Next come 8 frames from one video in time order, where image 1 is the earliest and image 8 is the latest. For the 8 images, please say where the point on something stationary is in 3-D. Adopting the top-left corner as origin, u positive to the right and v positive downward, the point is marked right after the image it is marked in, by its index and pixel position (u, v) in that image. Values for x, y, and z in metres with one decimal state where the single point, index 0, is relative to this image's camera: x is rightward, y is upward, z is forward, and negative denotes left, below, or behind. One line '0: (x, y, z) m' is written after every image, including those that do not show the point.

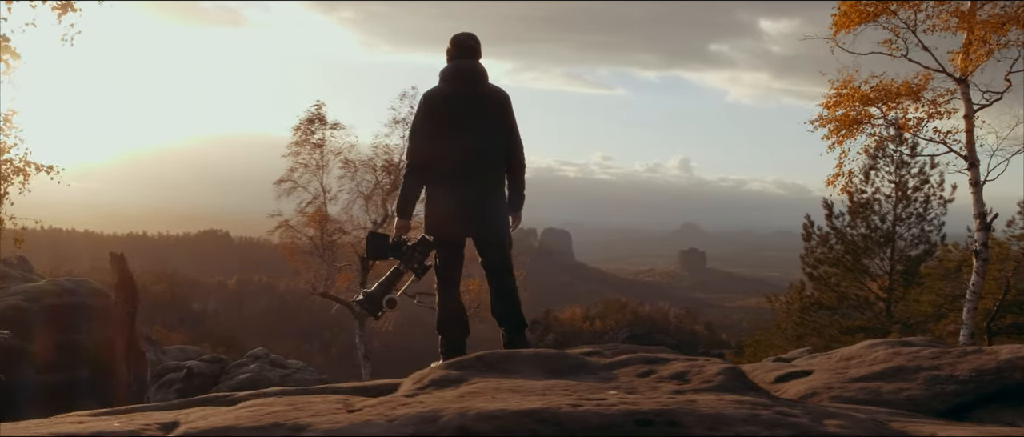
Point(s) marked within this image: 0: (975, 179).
0: (+8.5, +0.8, +13.4) m
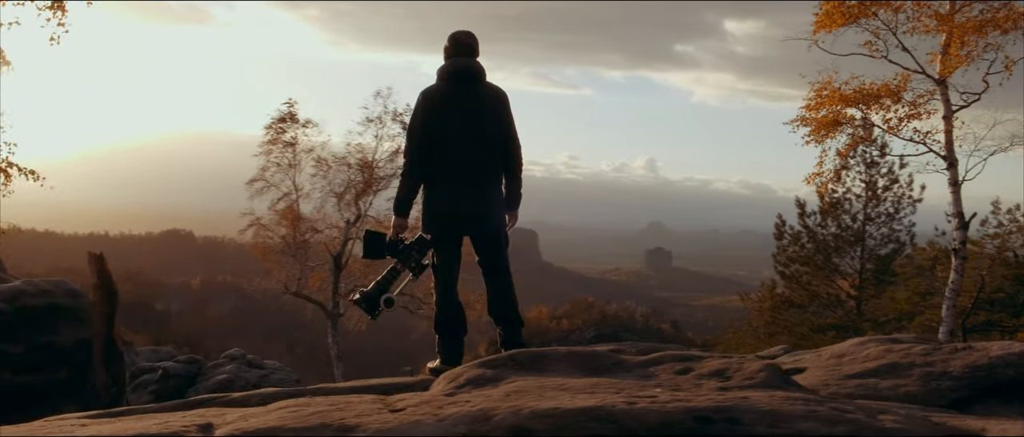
0: (+8.2, +0.8, +13.6) m
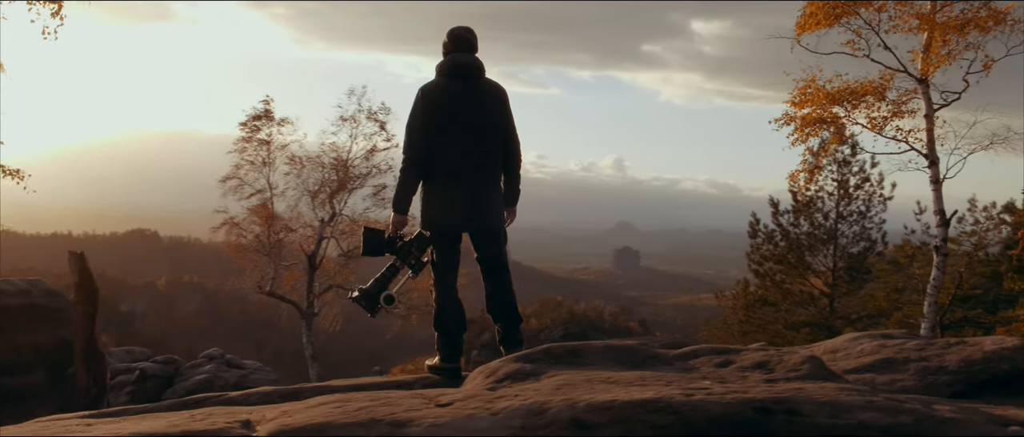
0: (+8.0, +0.8, +13.8) m
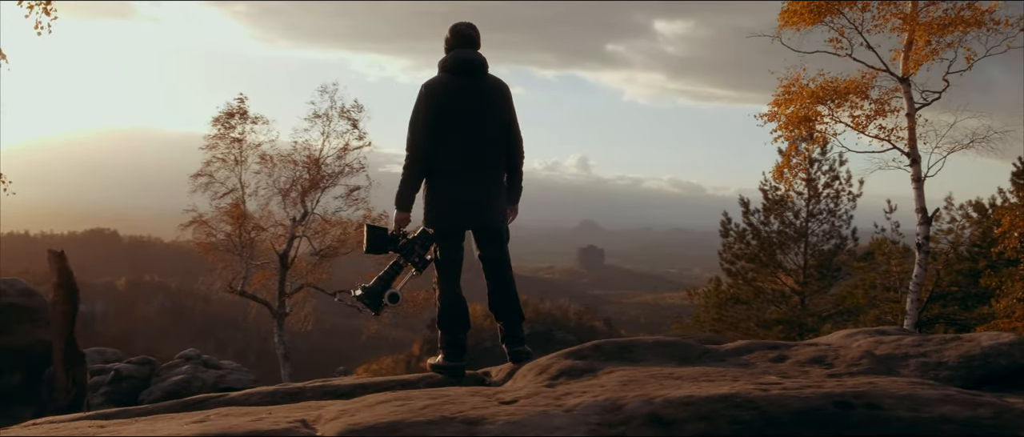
0: (+7.8, +0.8, +14.1) m
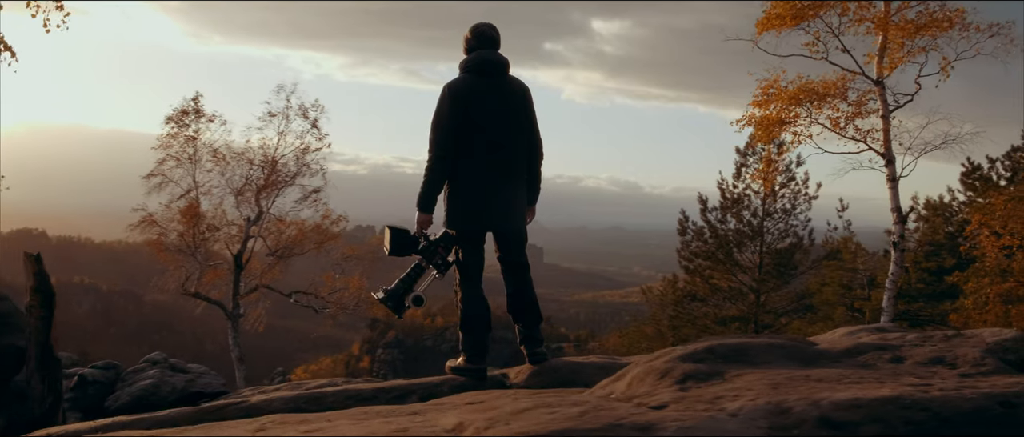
0: (+7.5, +0.9, +14.5) m
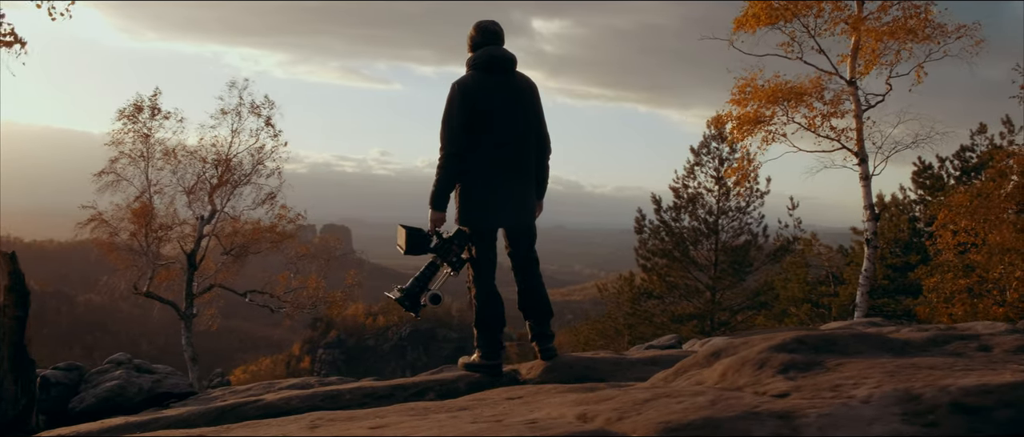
0: (+7.2, +0.9, +14.9) m
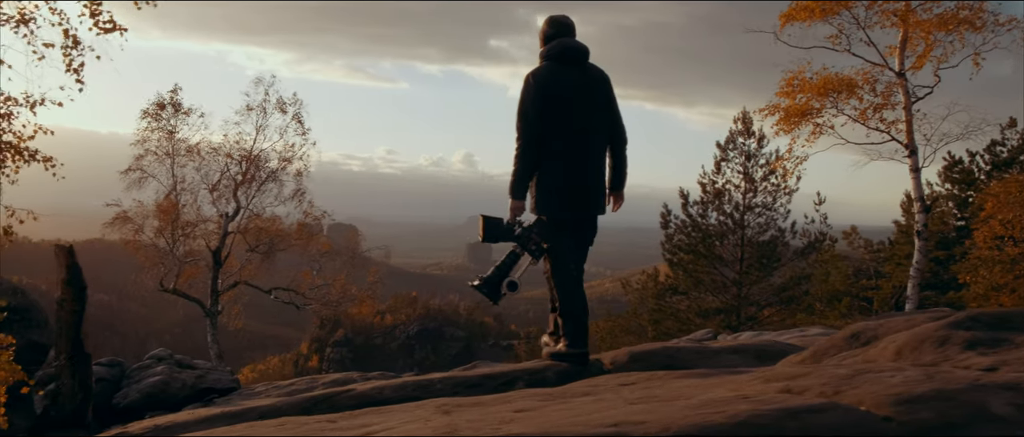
0: (+8.1, +1.1, +14.7) m
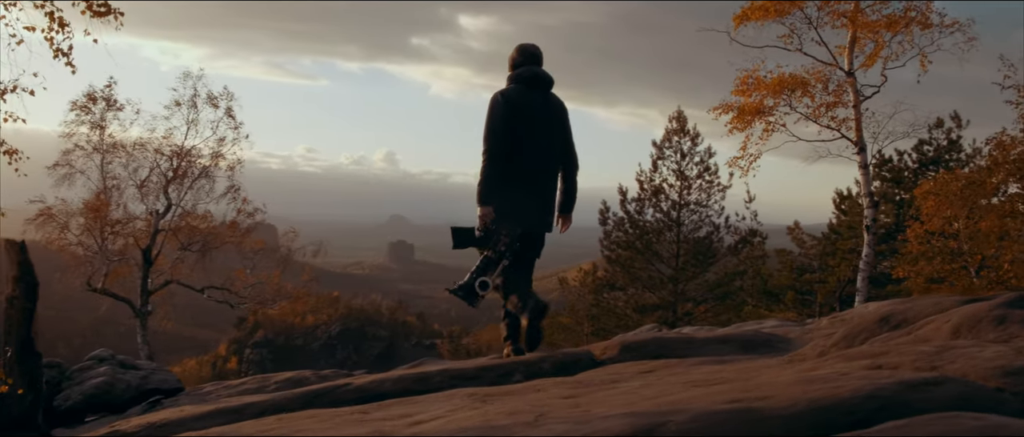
0: (+7.3, +1.2, +15.3) m
